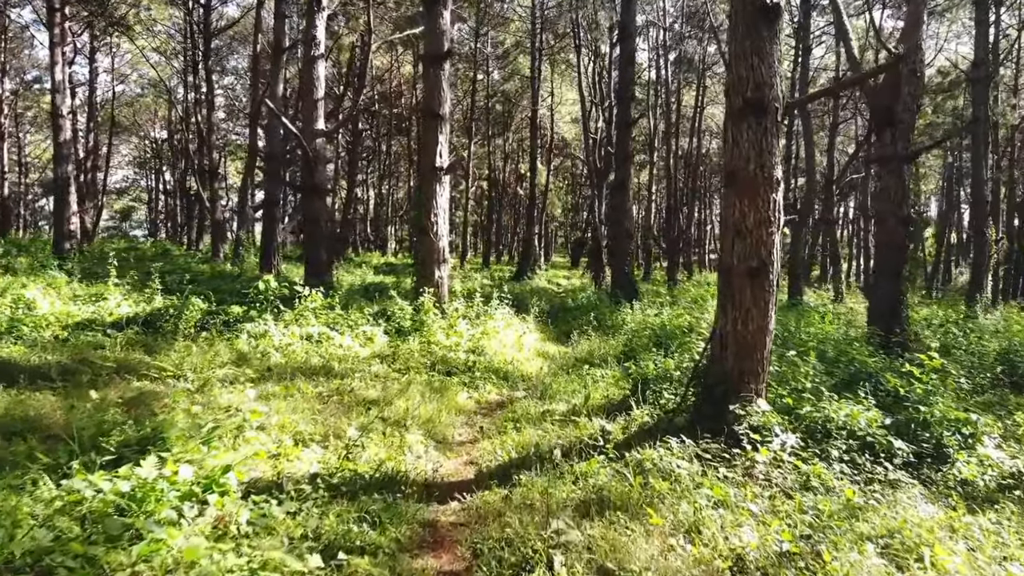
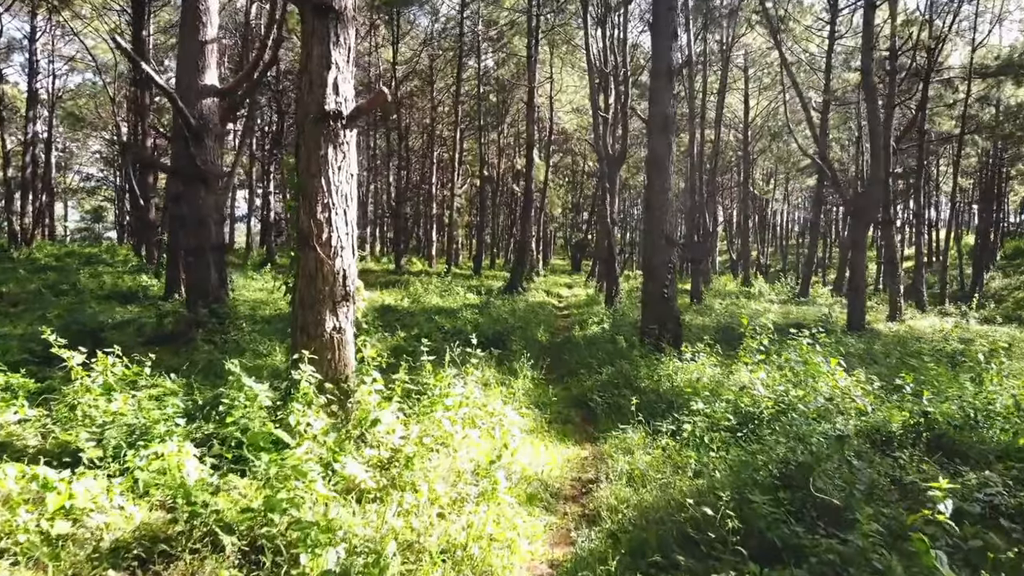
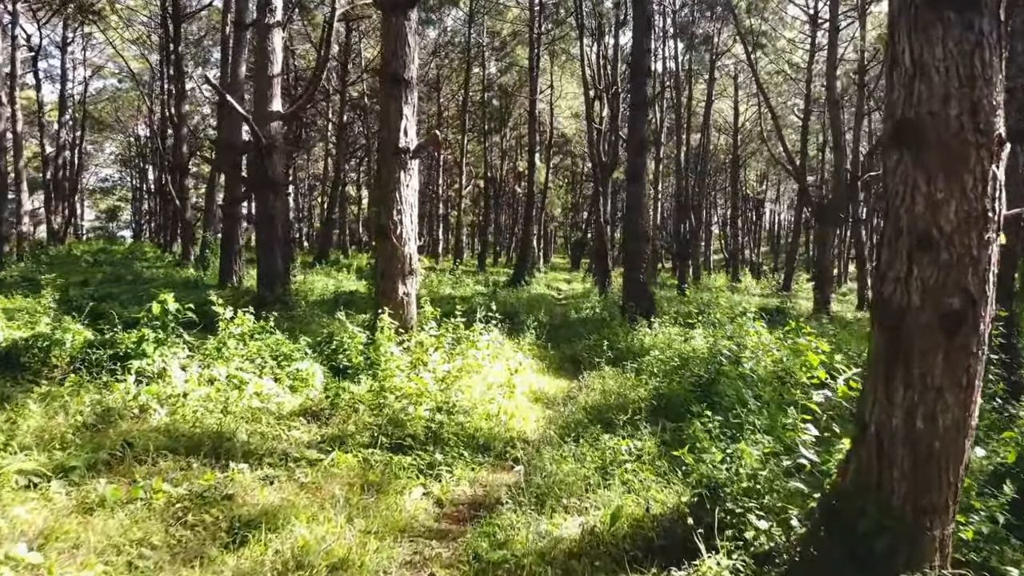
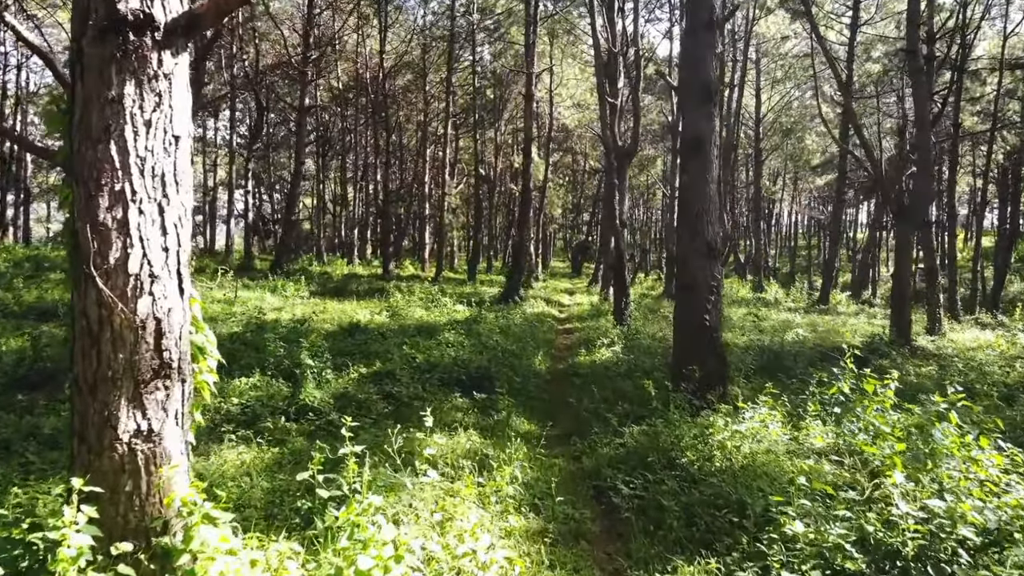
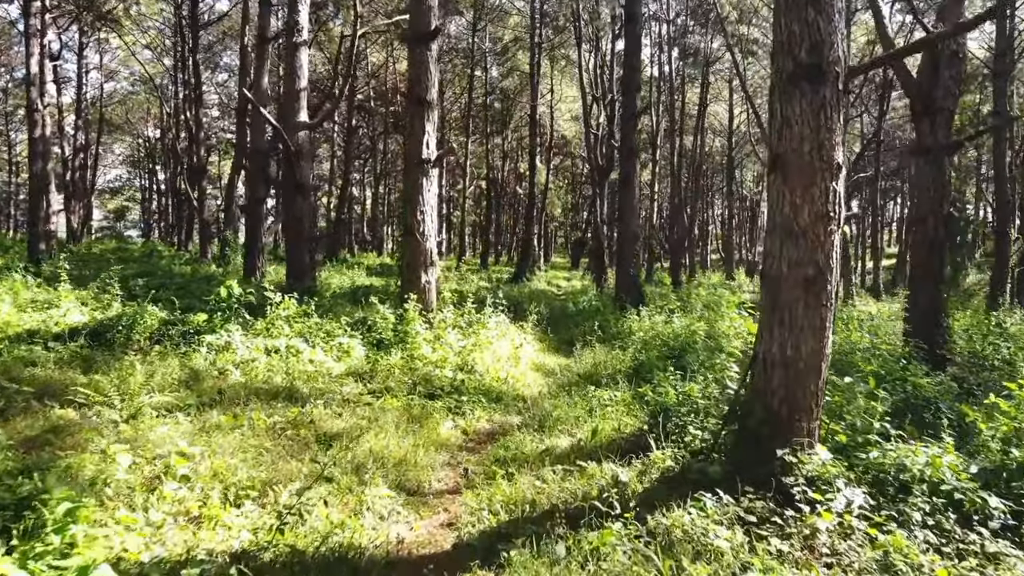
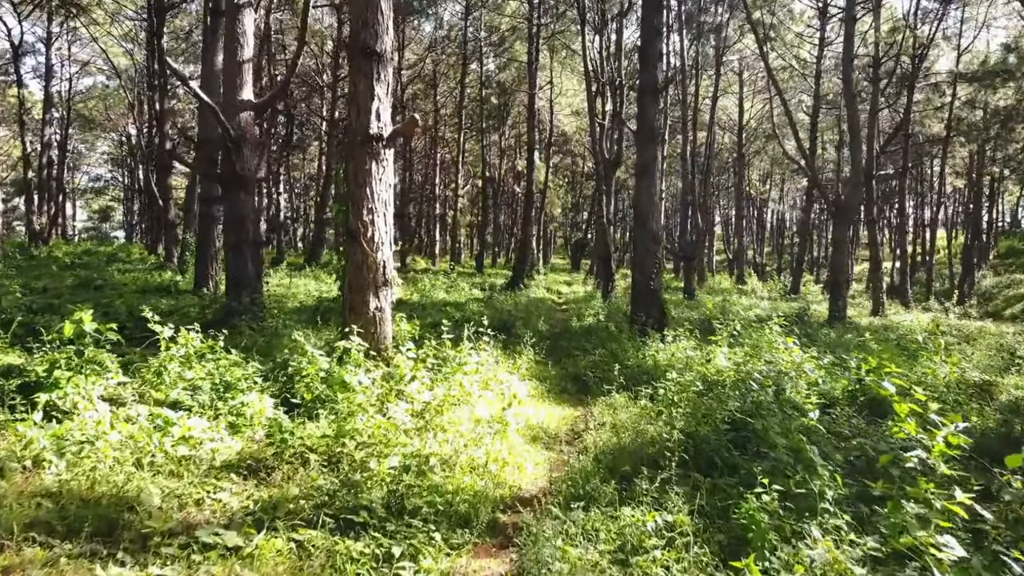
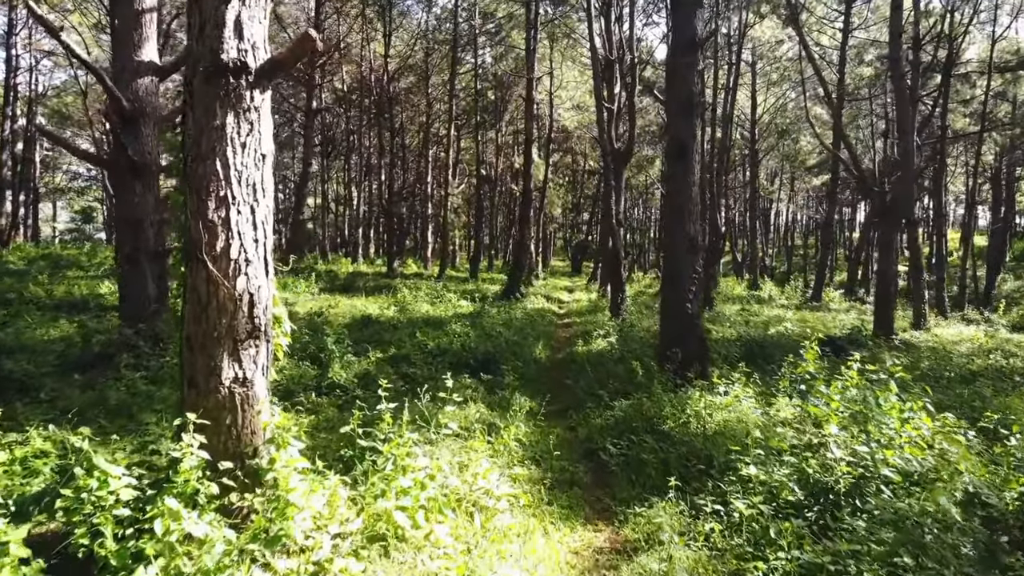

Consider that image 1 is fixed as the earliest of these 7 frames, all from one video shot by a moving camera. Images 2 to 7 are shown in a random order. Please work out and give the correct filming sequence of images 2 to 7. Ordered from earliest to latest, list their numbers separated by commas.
5, 3, 6, 2, 7, 4
